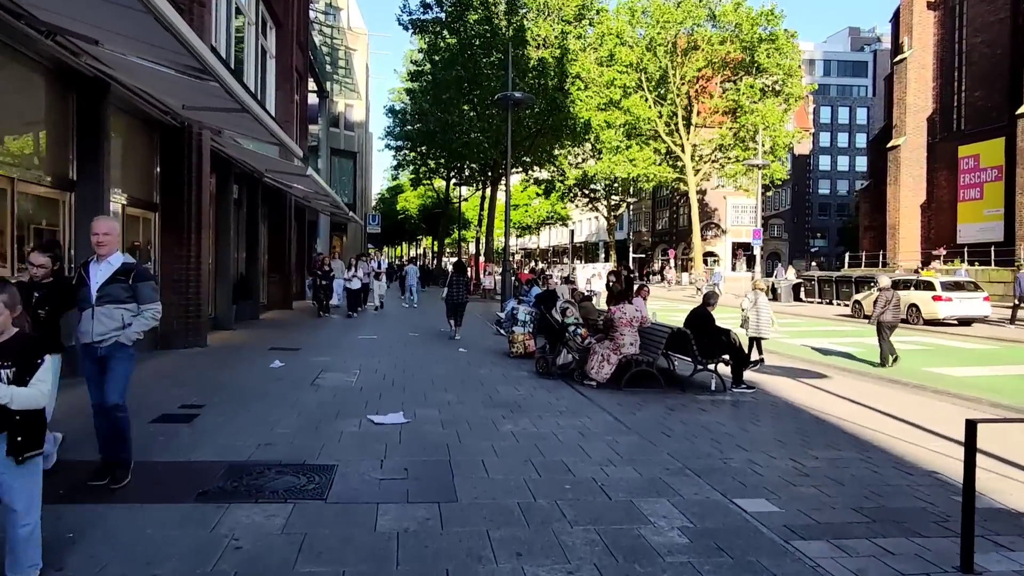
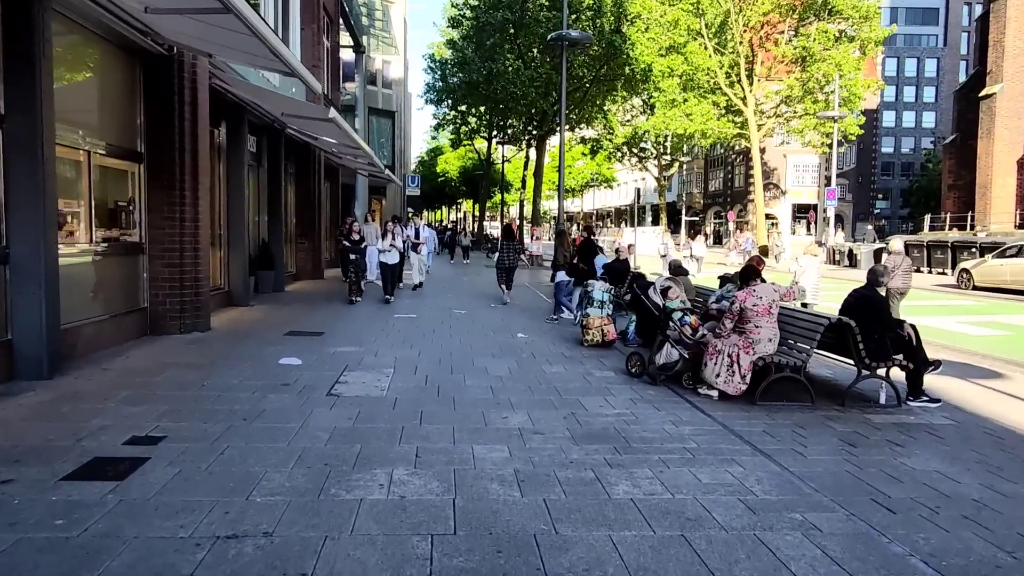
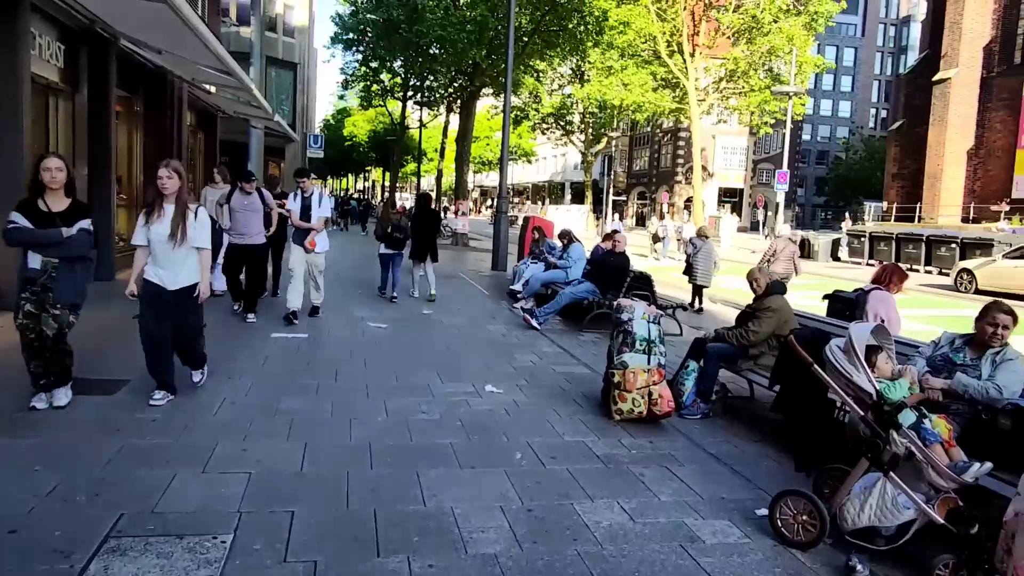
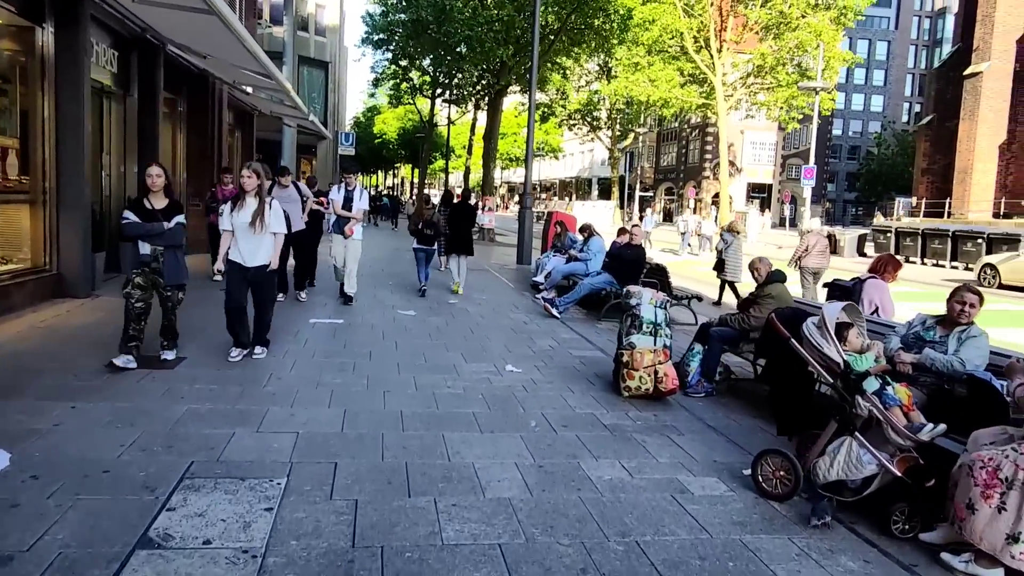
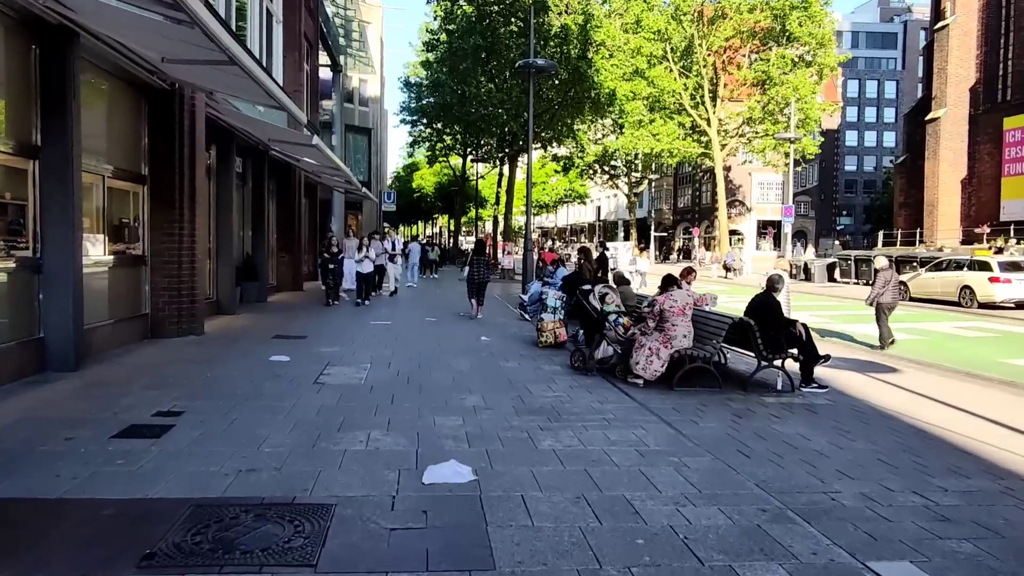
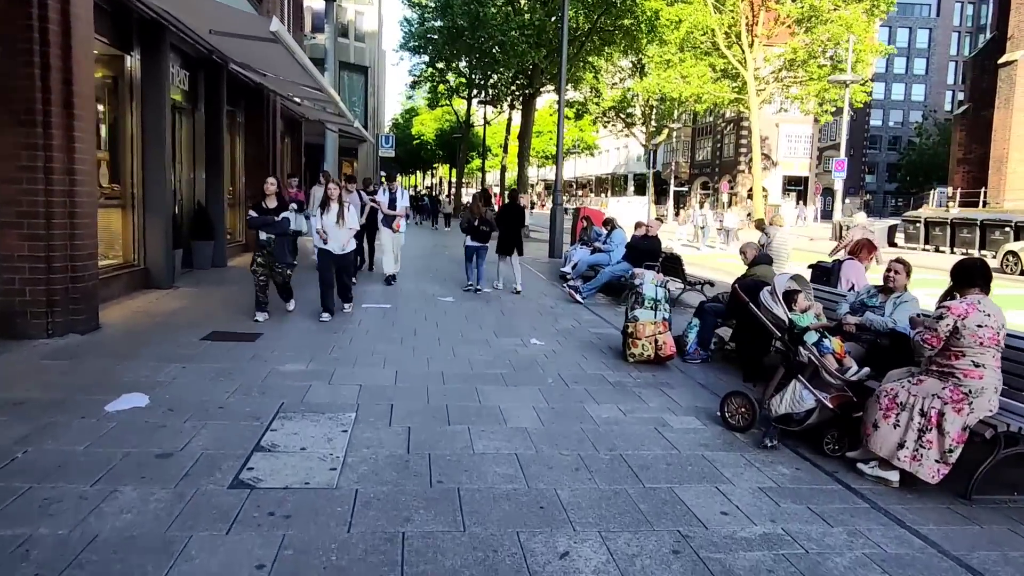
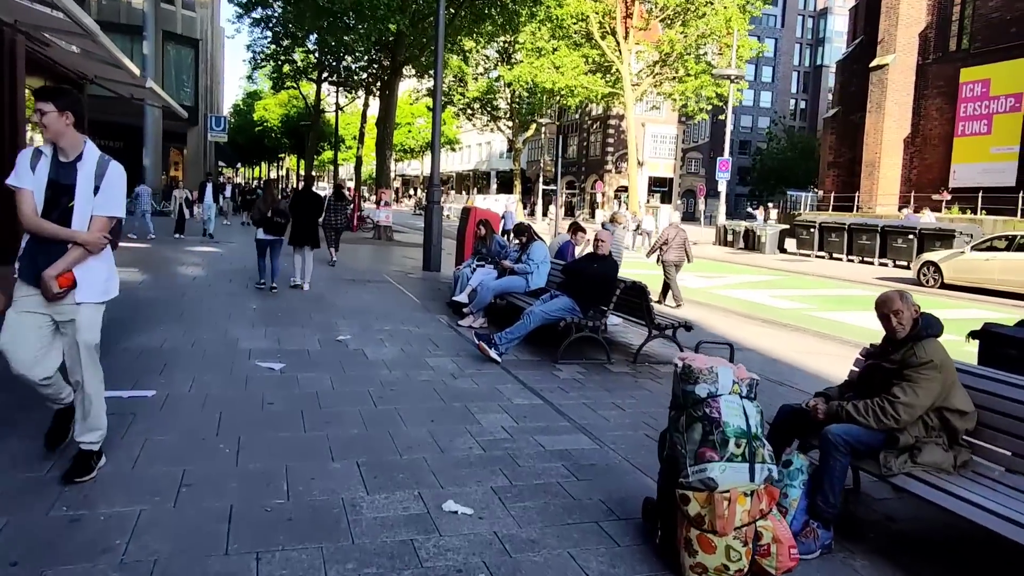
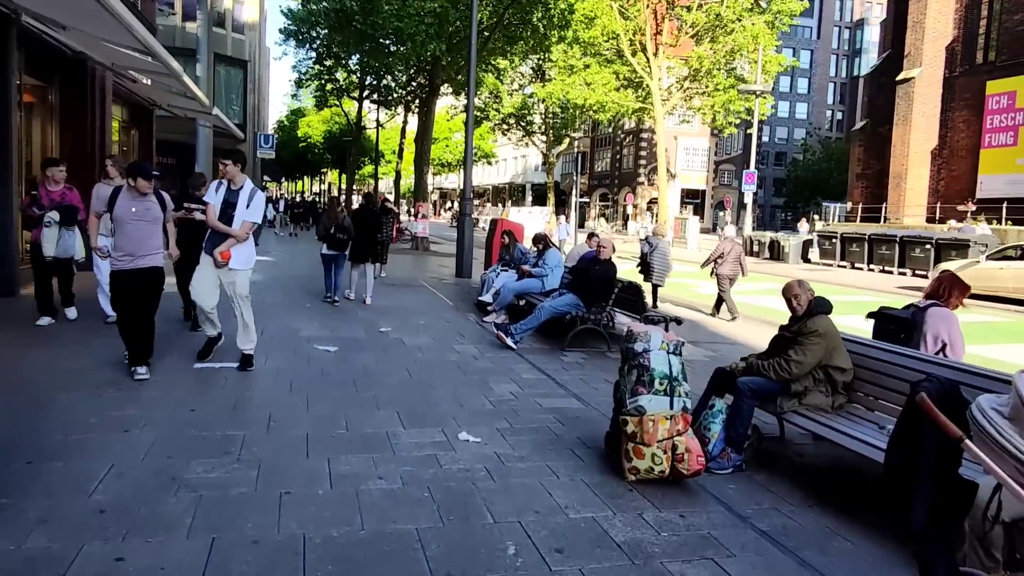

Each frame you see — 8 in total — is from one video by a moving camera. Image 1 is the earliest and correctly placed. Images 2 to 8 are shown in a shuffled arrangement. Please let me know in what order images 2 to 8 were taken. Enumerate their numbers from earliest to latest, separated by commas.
5, 2, 6, 4, 3, 8, 7
